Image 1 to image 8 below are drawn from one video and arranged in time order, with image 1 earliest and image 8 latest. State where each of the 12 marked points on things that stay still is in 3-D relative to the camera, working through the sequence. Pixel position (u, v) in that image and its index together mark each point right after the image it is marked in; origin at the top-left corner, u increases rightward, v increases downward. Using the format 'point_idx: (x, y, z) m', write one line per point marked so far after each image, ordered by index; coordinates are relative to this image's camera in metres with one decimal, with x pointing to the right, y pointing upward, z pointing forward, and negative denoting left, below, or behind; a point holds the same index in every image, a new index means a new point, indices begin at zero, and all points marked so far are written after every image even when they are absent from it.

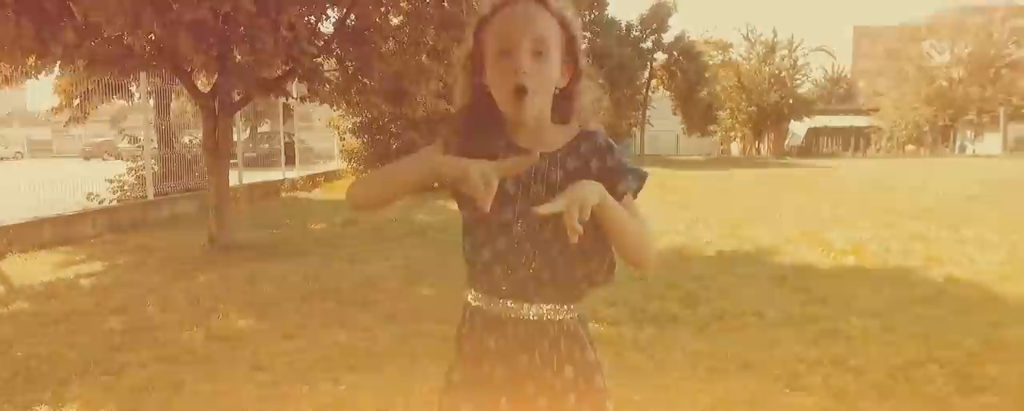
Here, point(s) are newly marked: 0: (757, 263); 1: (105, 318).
0: (+2.0, -0.5, +5.2) m
1: (-2.7, -0.7, +4.3) m
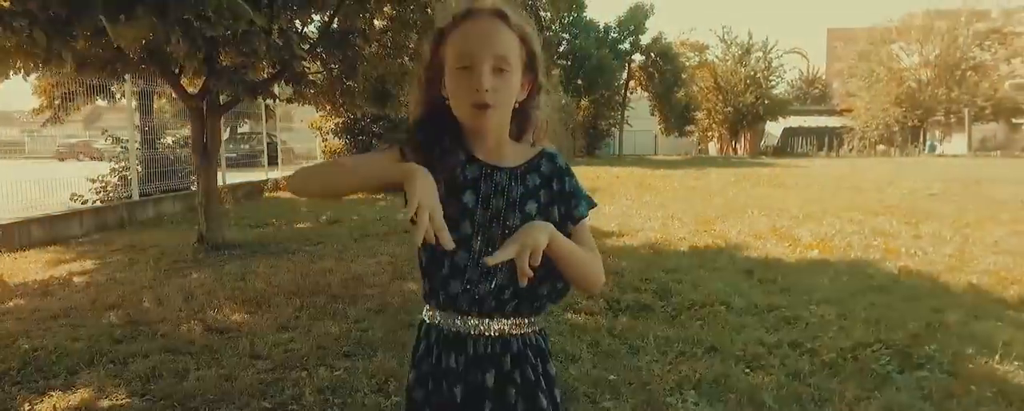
0: (+1.8, -0.4, +5.5) m
1: (-2.8, -0.7, +4.4) m
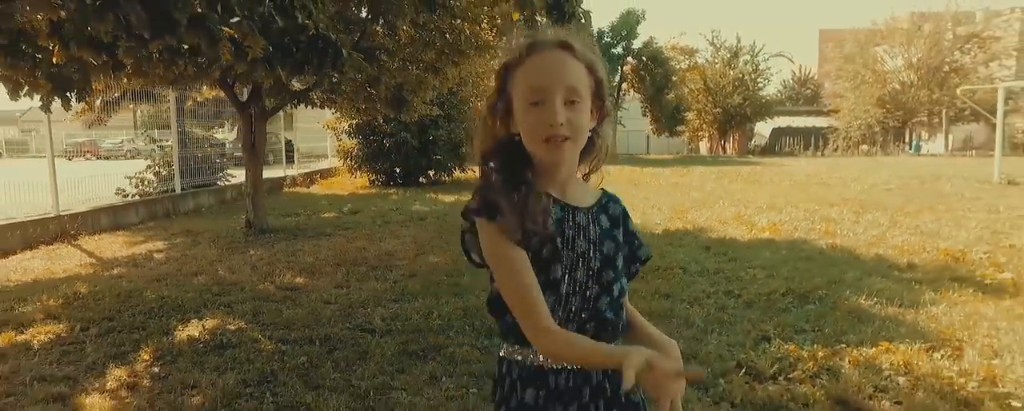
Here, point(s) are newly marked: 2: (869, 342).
0: (+1.9, -0.3, +6.6) m
1: (-2.8, -0.6, +5.6) m
2: (+1.9, -0.7, +3.4) m
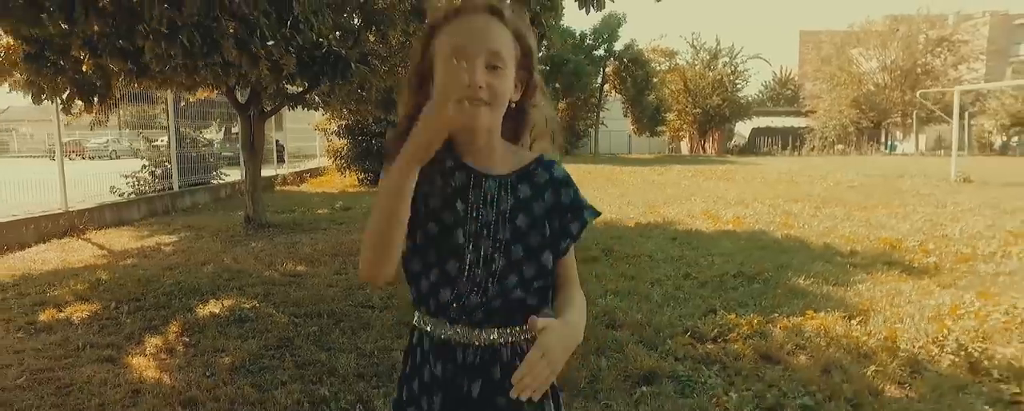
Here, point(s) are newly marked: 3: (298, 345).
0: (+1.7, -0.3, +7.2) m
1: (-2.9, -0.6, +6.1) m
2: (+1.8, -0.7, +4.0) m
3: (-1.2, -0.8, +3.5) m
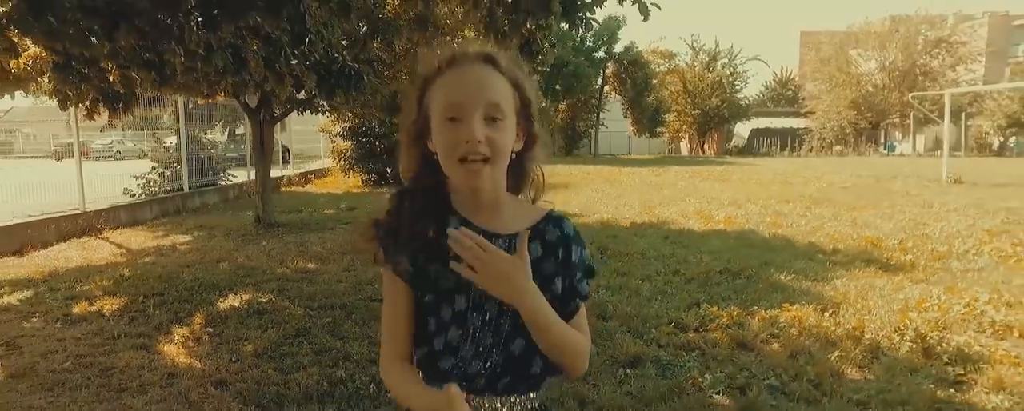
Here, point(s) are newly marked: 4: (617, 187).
0: (+1.7, -0.3, +7.5) m
1: (-2.9, -0.6, +6.4) m
2: (+1.8, -0.7, +4.3) m
3: (-1.2, -0.8, +3.8) m
4: (+2.0, +0.3, +12.3) m
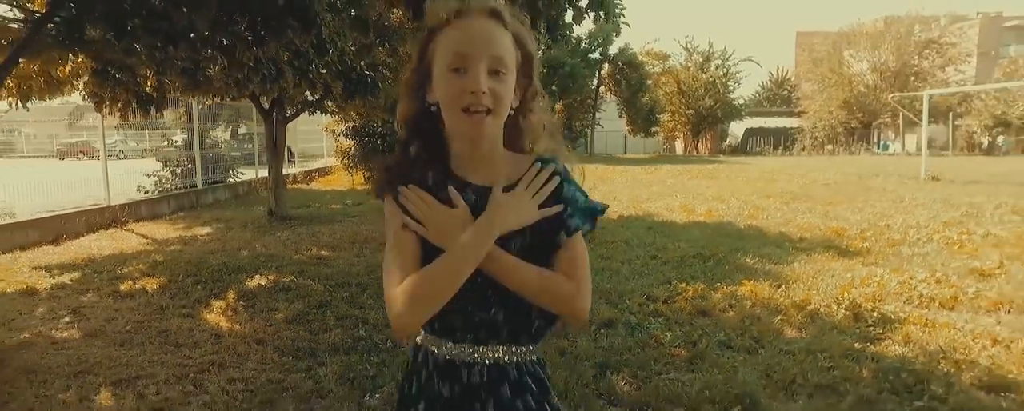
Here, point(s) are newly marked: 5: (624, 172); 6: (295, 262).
0: (+1.6, -0.2, +8.1) m
1: (-3.0, -0.5, +7.0) m
2: (+1.7, -0.6, +4.9) m
3: (-1.2, -0.7, +4.4) m
4: (+1.9, +0.4, +12.9) m
5: (+2.8, +0.8, +16.1) m
6: (-2.1, -0.5, +6.2) m
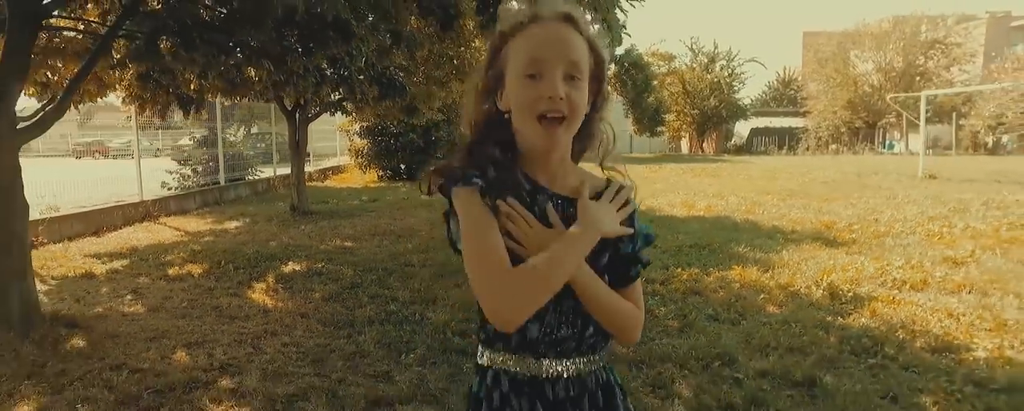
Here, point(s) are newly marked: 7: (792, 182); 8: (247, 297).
0: (+1.8, -0.1, +8.6) m
1: (-2.9, -0.4, +7.5) m
2: (+1.8, -0.5, +5.3) m
3: (-1.1, -0.6, +4.9) m
4: (+2.1, +0.5, +13.4) m
5: (+3.0, +0.9, +16.6) m
6: (-2.0, -0.5, +6.7) m
7: (+5.9, +0.5, +13.7) m
8: (-1.9, -0.7, +4.7) m
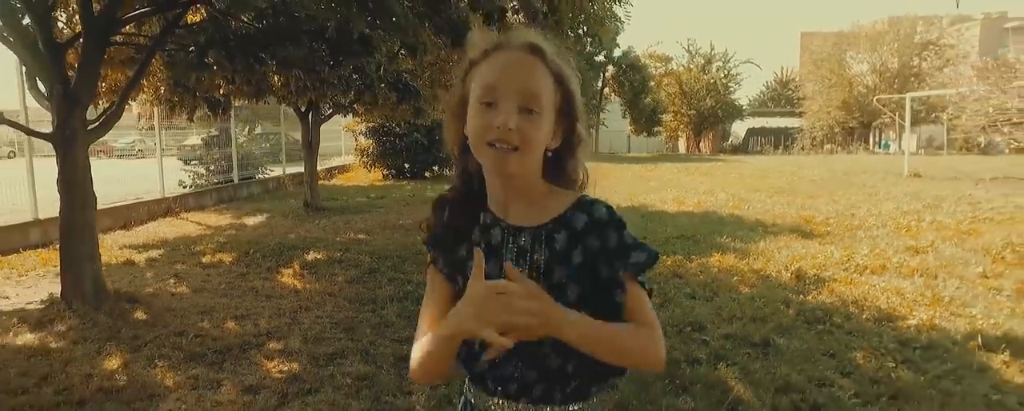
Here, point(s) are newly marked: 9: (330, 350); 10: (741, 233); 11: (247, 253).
0: (+1.8, -0.1, +9.2) m
1: (-2.8, -0.4, +8.0) m
2: (+1.8, -0.5, +5.9) m
3: (-1.1, -0.6, +5.5) m
4: (+2.1, +0.5, +13.9) m
5: (+3.0, +0.9, +17.2) m
6: (-2.0, -0.4, +7.3) m
7: (+6.0, +0.6, +14.3) m
8: (-1.9, -0.6, +5.3) m
9: (-1.0, -0.8, +3.5) m
10: (+2.5, -0.3, +7.1) m
11: (-2.7, -0.5, +6.4) m
